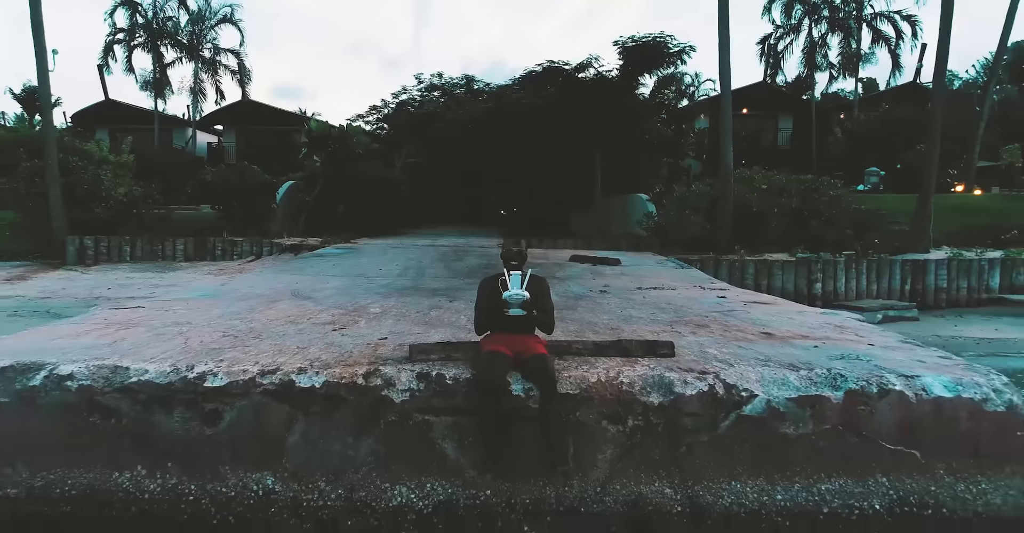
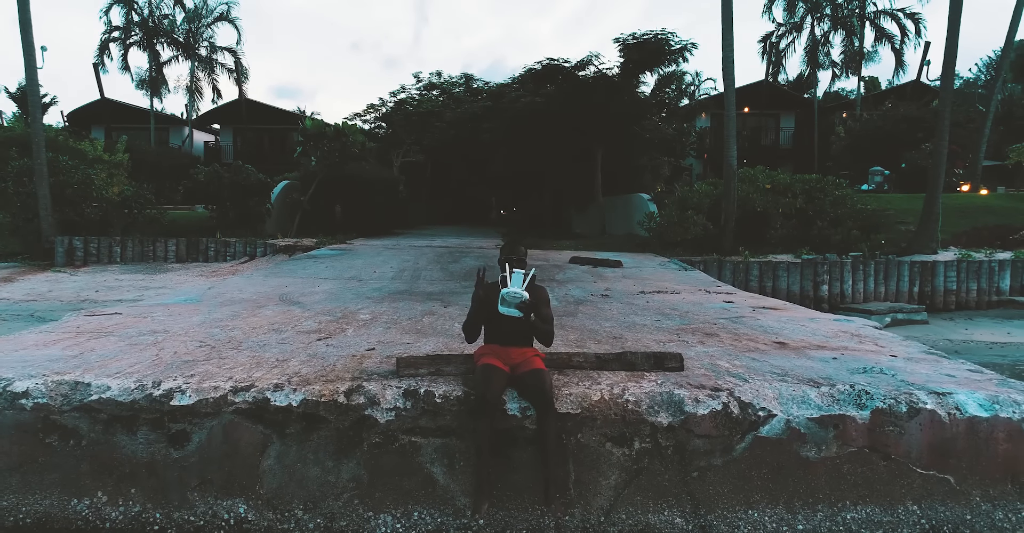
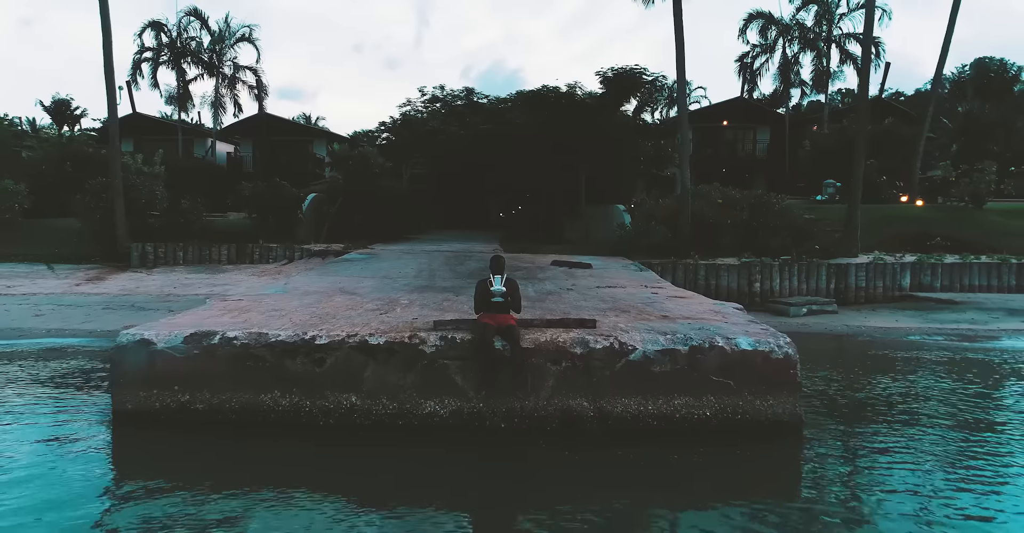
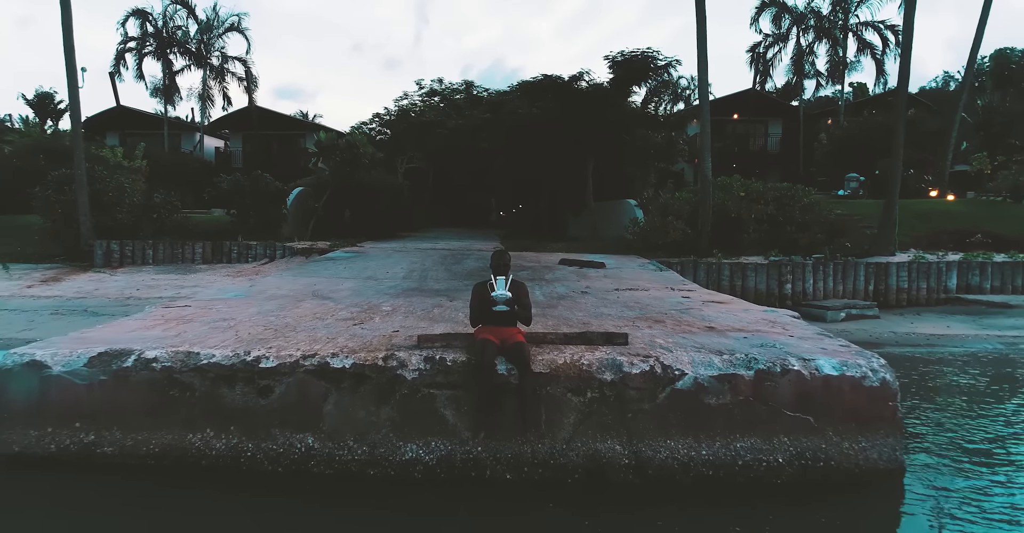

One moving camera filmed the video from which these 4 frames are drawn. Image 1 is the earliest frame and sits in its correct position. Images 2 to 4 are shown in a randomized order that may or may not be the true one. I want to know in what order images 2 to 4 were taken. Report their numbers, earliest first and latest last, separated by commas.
2, 4, 3
